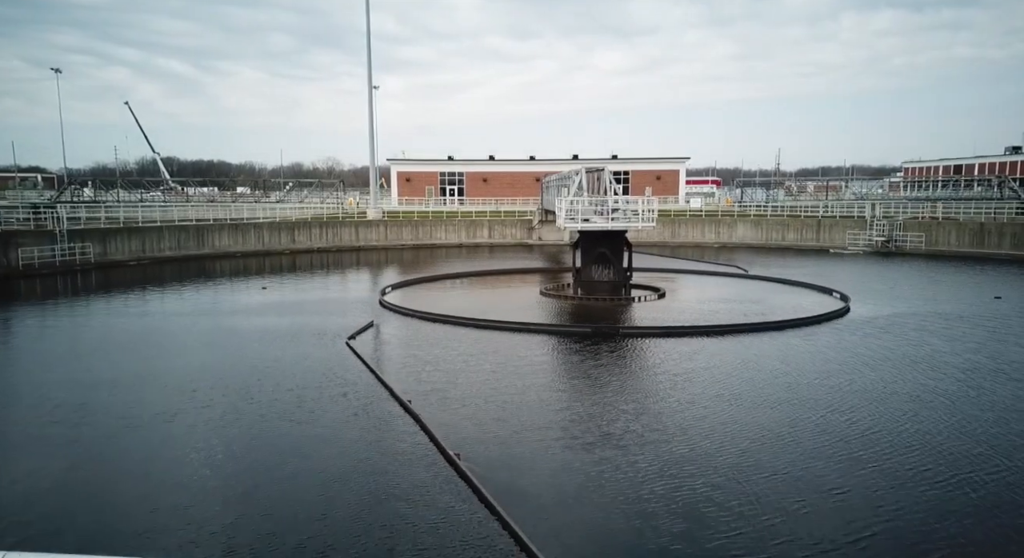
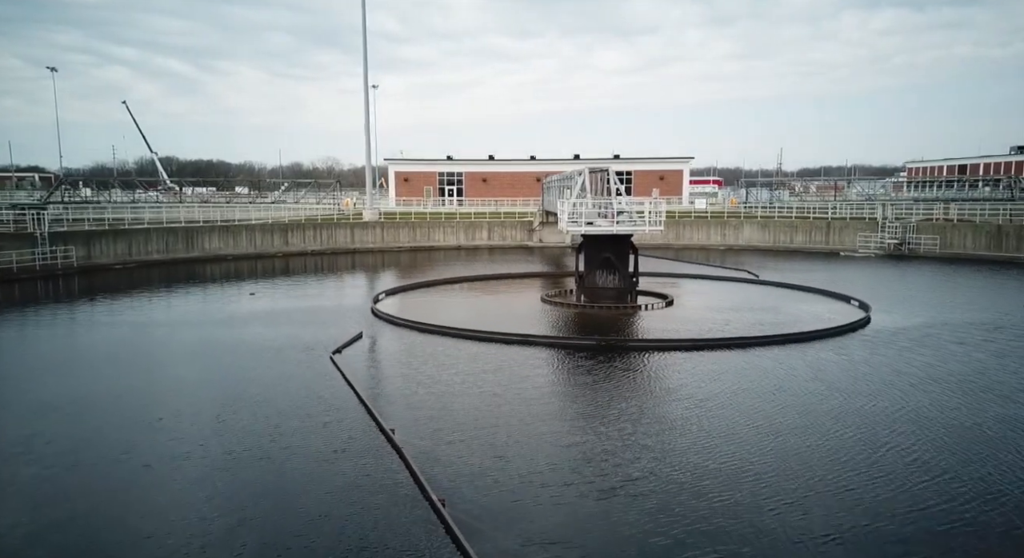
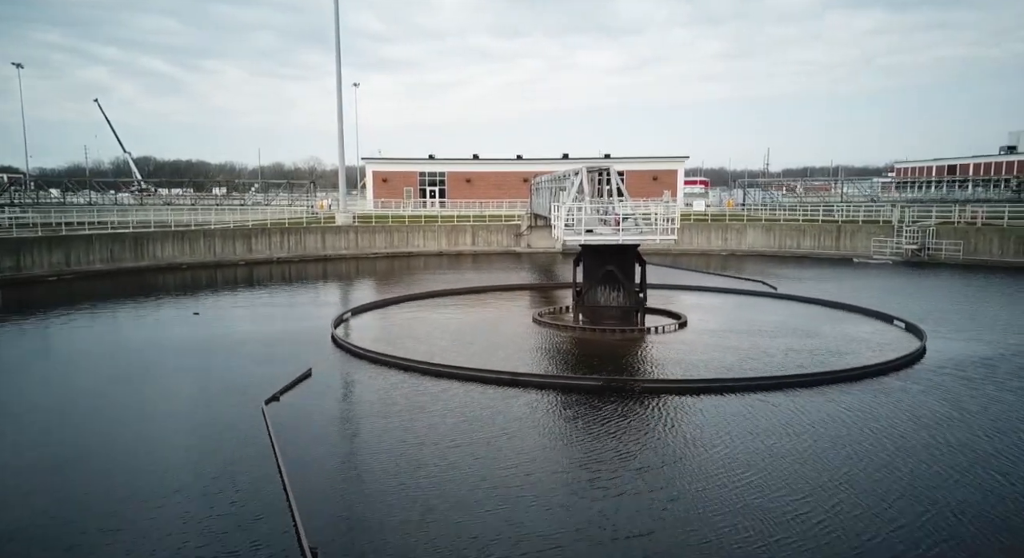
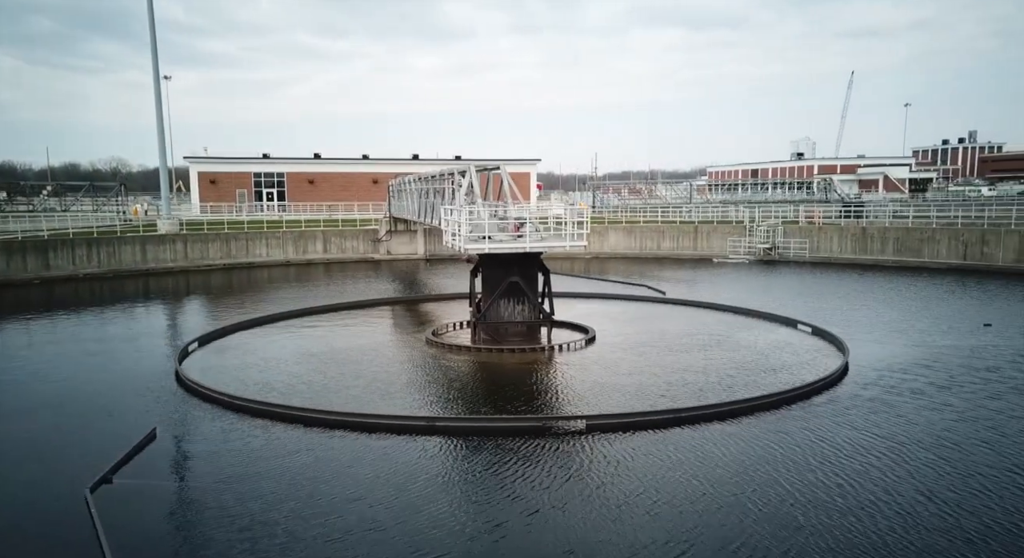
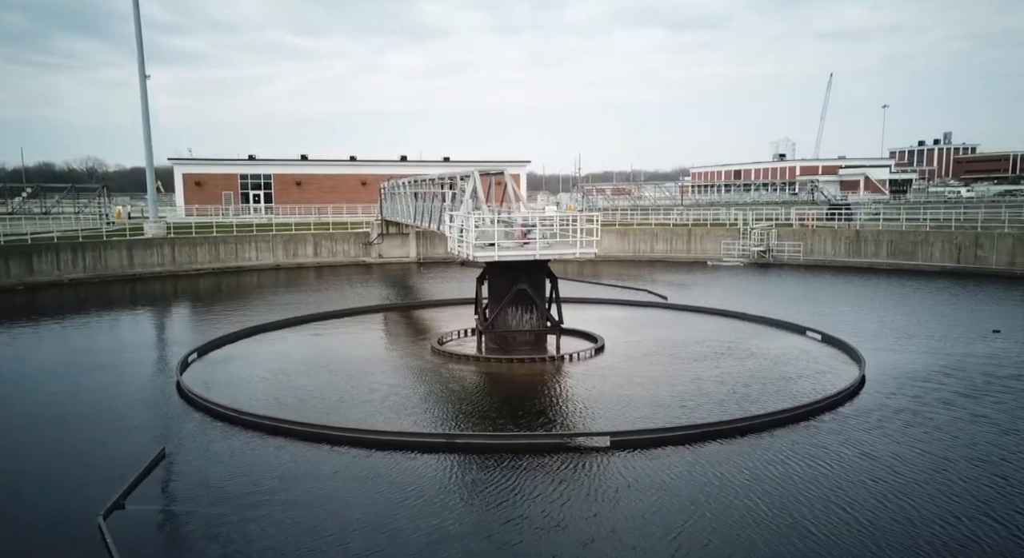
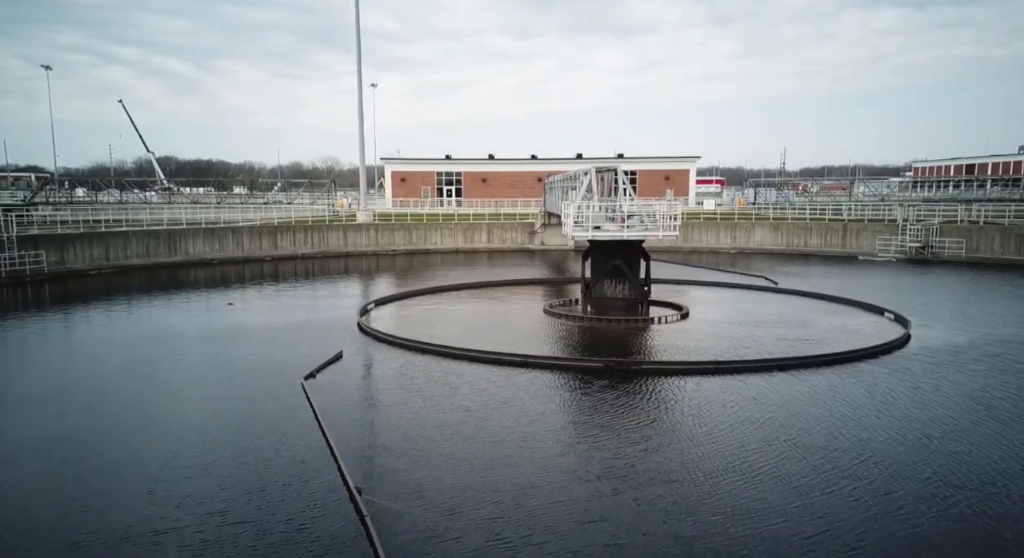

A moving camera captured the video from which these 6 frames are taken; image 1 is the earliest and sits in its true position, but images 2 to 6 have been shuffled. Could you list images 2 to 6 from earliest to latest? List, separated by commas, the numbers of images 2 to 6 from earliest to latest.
2, 6, 3, 4, 5
